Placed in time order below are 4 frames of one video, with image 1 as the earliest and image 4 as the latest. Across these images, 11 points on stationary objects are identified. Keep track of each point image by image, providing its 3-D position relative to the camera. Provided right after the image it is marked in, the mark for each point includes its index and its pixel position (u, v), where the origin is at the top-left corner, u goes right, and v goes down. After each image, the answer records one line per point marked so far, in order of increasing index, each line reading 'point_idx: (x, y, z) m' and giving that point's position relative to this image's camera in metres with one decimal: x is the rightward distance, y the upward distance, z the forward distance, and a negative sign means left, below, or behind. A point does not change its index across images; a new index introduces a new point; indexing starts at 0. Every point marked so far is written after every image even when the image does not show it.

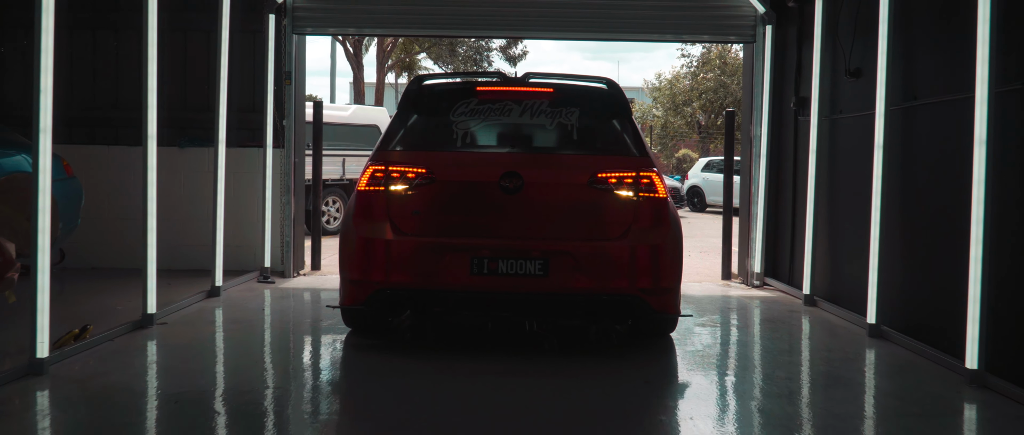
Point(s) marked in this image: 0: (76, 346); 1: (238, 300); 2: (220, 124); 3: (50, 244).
0: (-2.4, -0.7, +4.5) m
1: (-2.1, -0.6, +6.0) m
2: (-2.1, +0.7, +5.9) m
3: (-2.2, -0.1, +3.7) m
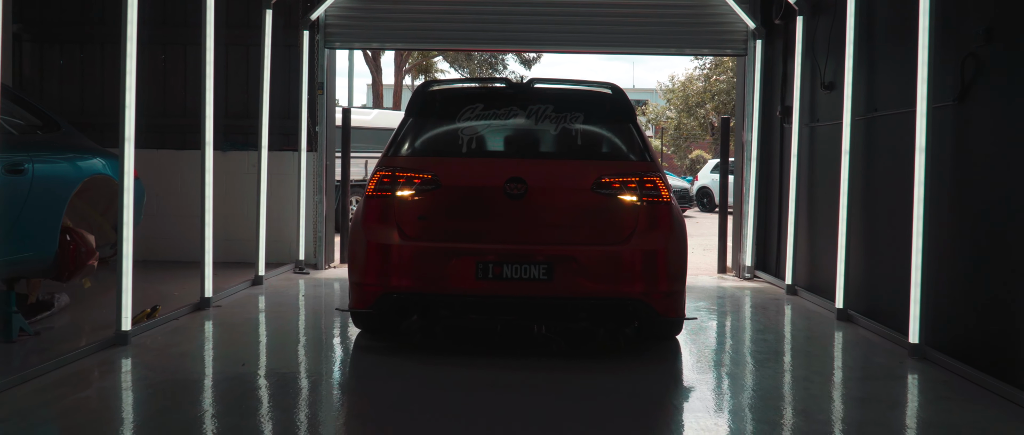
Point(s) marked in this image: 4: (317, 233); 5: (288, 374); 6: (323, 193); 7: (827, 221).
0: (-2.3, -0.7, +5.2) m
1: (-2.0, -0.6, +6.7) m
2: (-2.0, +0.7, +6.6) m
3: (-2.1, -0.1, +4.4) m
4: (-1.9, -0.2, +7.8) m
5: (-1.2, -0.9, +4.4) m
6: (-1.9, +0.2, +7.9) m
7: (+2.3, 0.0, +6.0) m
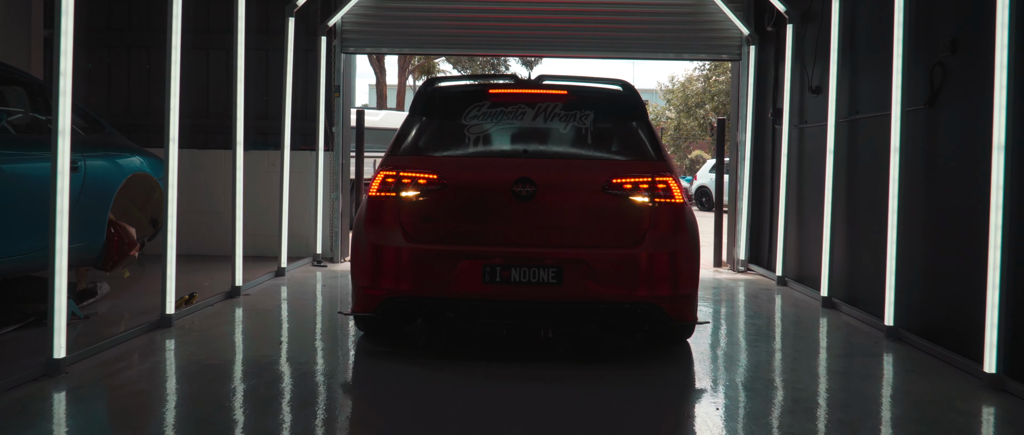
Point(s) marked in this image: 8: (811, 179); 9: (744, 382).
0: (-2.3, -0.6, +5.6) m
1: (-1.9, -0.6, +7.2) m
2: (-2.0, +0.8, +7.0) m
3: (-2.0, -0.1, +4.8) m
4: (-1.8, -0.1, +8.2) m
5: (-1.2, -0.8, +4.8) m
6: (-1.8, +0.3, +8.3) m
7: (+2.4, 0.0, +6.4) m
8: (+2.4, +0.3, +6.5) m
9: (+1.2, -0.8, +4.1) m
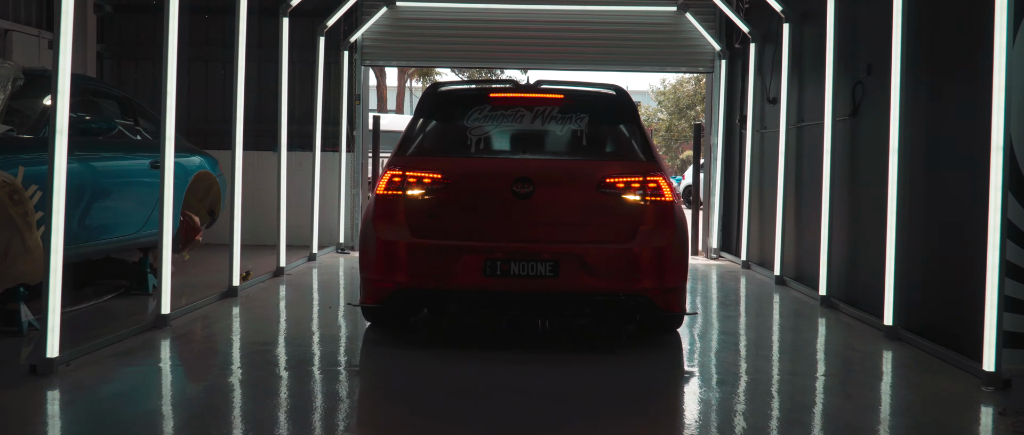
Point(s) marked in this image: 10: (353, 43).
0: (-2.2, -0.5, +6.6) m
1: (-1.9, -0.5, +8.2) m
2: (-2.0, +0.8, +8.0) m
3: (-2.0, 0.0, +5.9) m
4: (-1.8, 0.0, +9.3) m
5: (-1.1, -0.7, +5.8) m
6: (-1.8, +0.4, +9.3) m
7: (+2.4, +0.1, +7.4) m
8: (+2.4, +0.4, +7.5) m
9: (+1.2, -0.8, +5.2) m
10: (-1.8, +2.0, +9.2) m
